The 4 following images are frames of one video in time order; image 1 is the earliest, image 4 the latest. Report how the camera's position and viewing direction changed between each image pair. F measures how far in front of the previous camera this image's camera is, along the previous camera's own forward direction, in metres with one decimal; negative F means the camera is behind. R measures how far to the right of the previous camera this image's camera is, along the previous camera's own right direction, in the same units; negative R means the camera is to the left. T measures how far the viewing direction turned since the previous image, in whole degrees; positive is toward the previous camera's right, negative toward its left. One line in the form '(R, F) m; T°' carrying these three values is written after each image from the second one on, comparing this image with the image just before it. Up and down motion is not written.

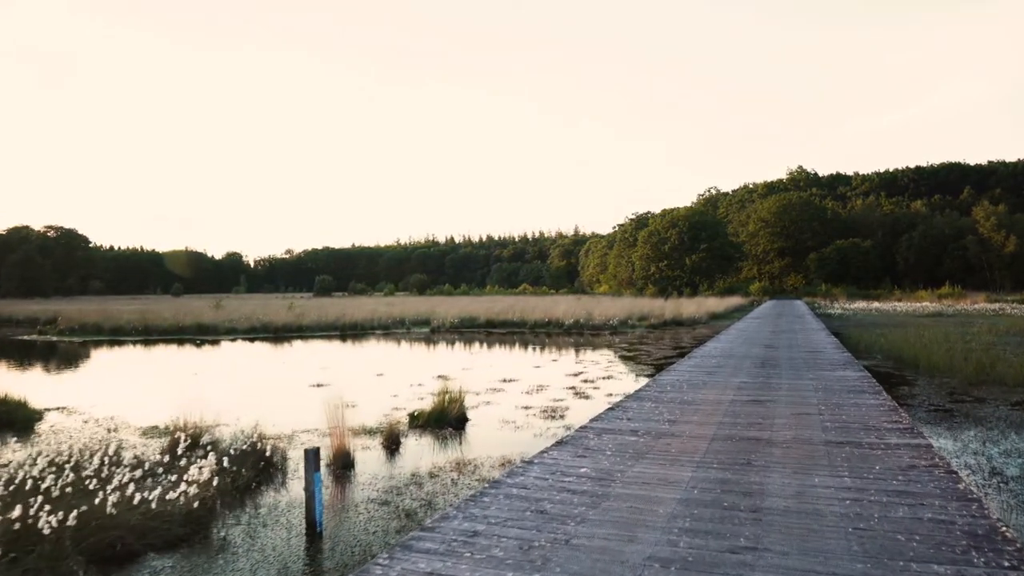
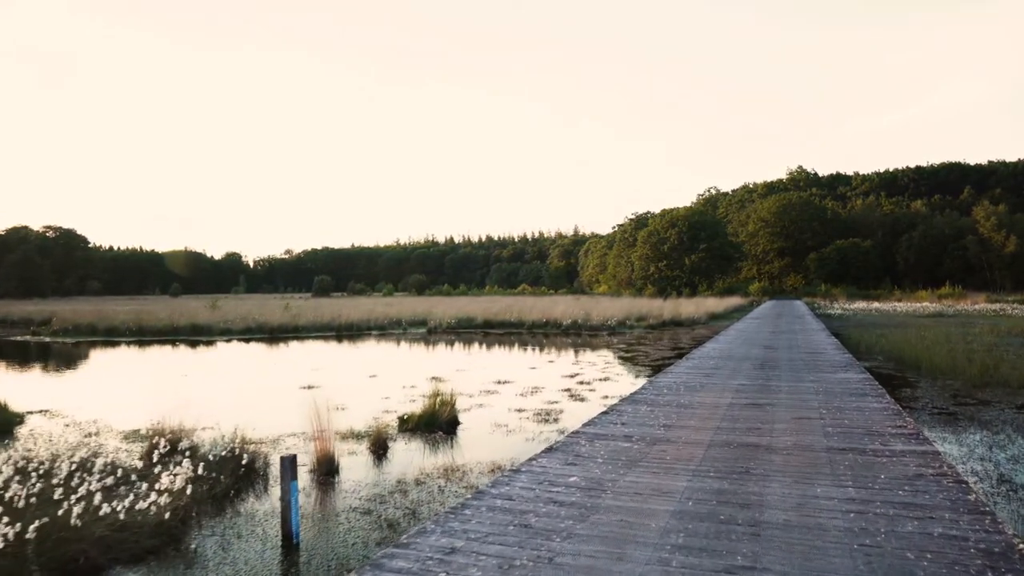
(+0.1, +0.2) m; 0°
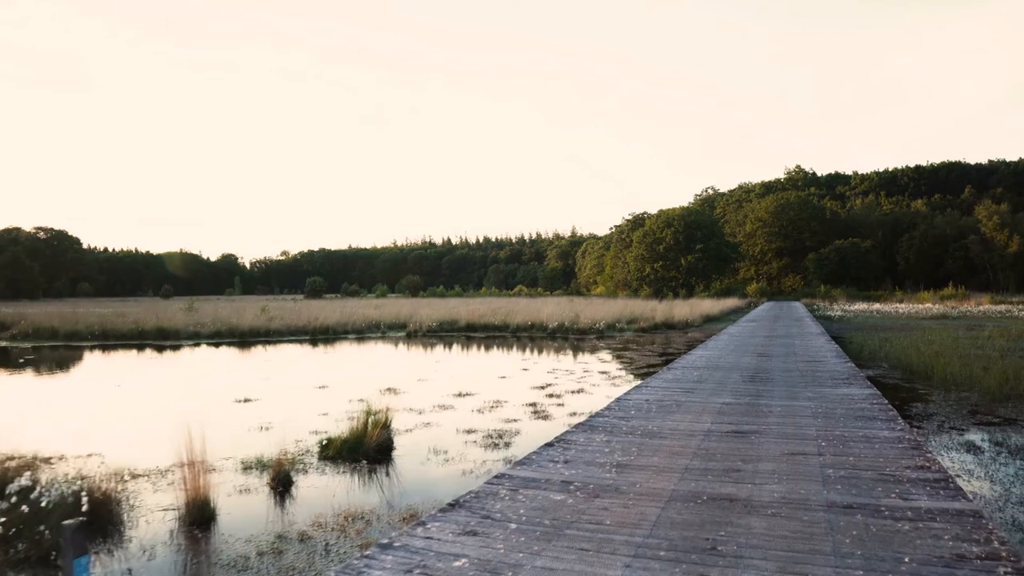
(+0.5, +1.0) m; 0°
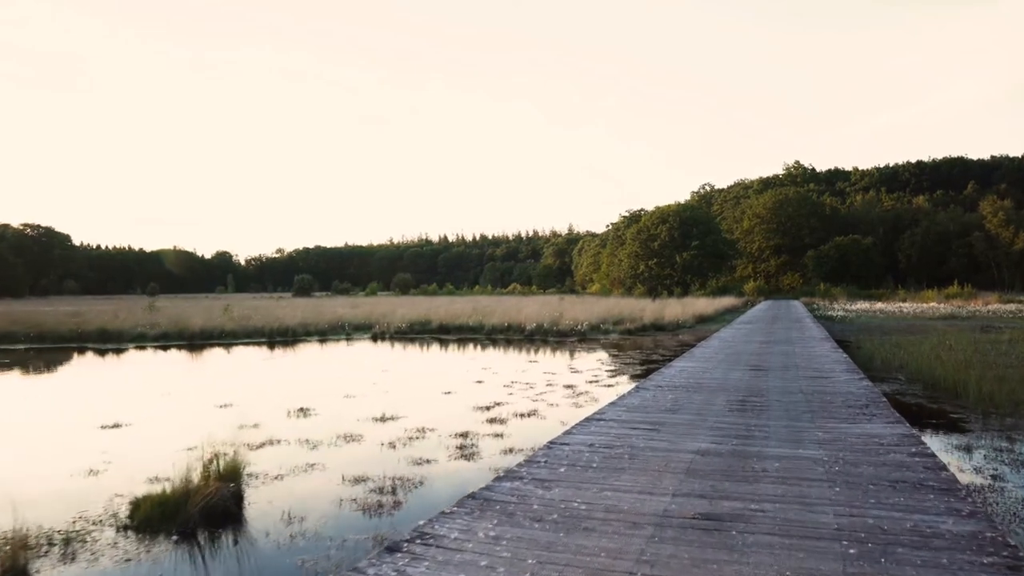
(+0.7, +1.7) m; 0°
